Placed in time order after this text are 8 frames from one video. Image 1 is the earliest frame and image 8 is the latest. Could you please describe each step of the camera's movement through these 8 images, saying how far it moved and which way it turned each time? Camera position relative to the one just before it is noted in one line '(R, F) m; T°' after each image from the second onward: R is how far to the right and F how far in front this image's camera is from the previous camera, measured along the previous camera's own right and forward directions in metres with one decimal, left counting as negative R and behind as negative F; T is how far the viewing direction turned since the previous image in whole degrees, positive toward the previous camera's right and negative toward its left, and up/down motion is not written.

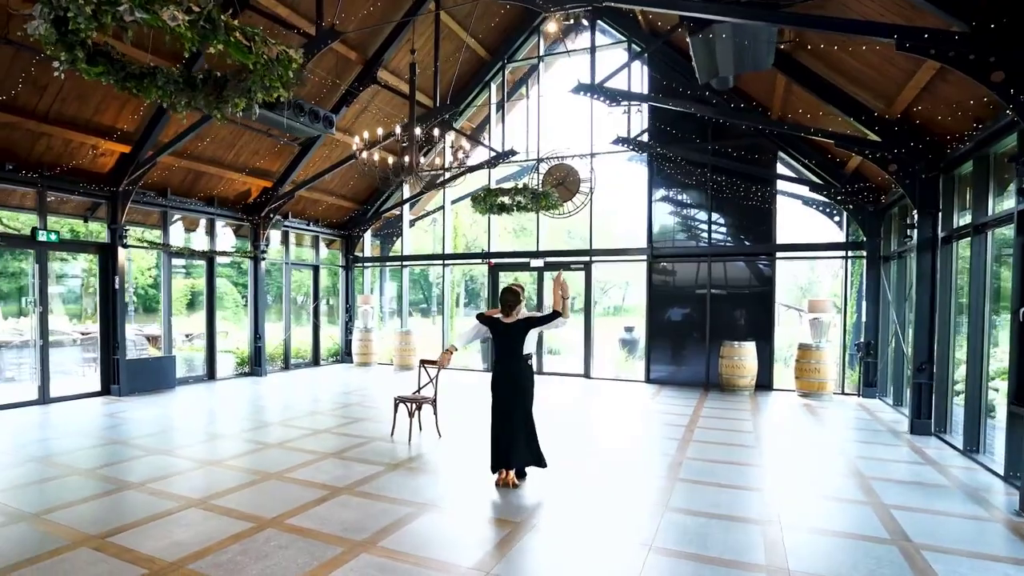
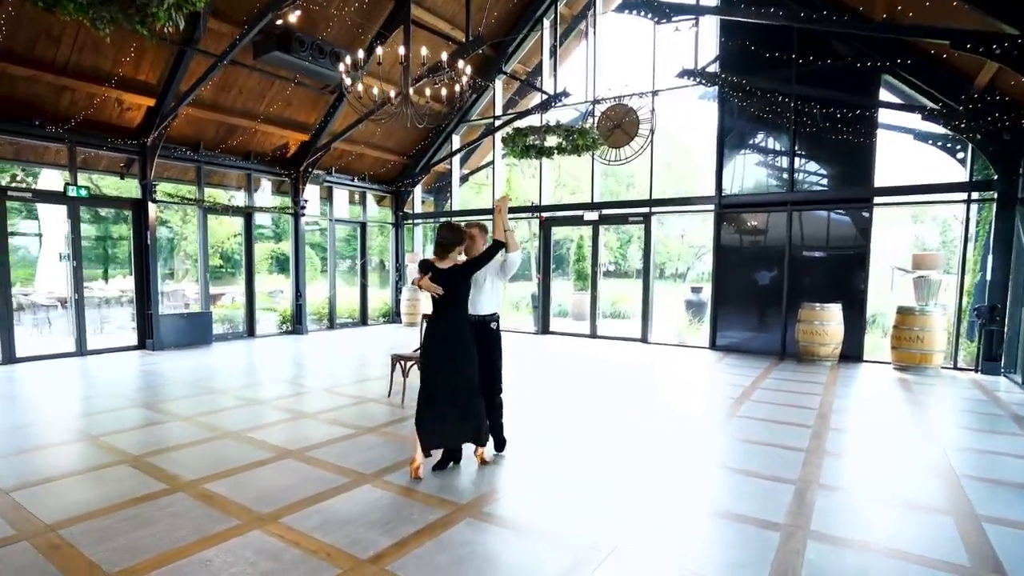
(+0.7, +0.7) m; -10°
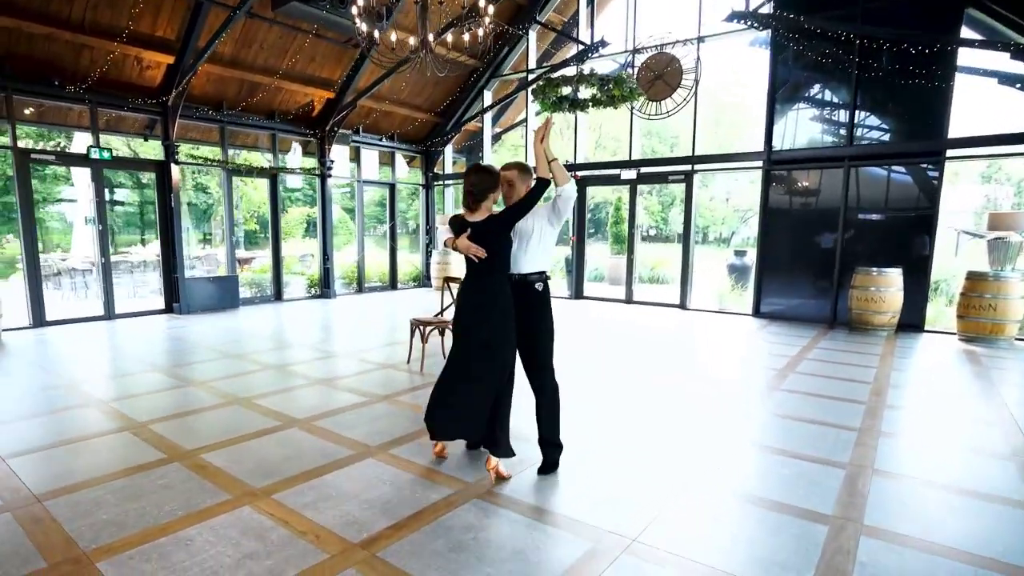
(+0.1, +0.3) m; -4°
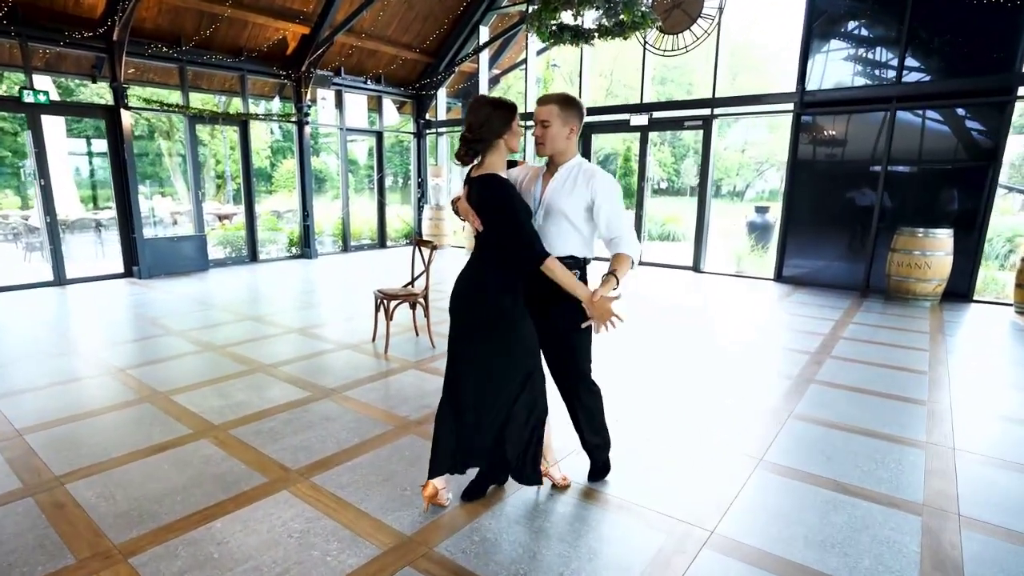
(+0.2, +0.7) m; -1°
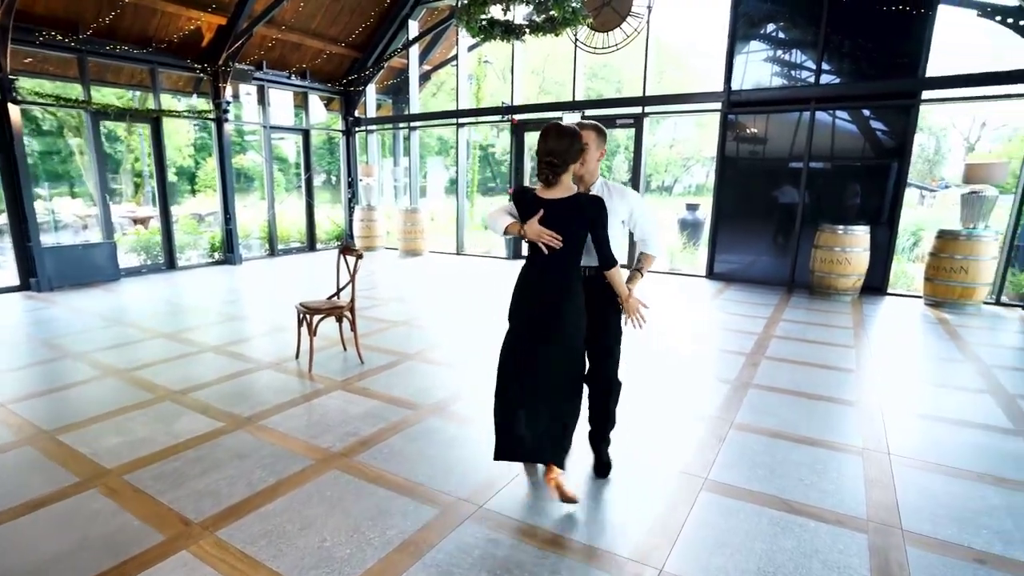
(0.0, +0.2) m; +6°
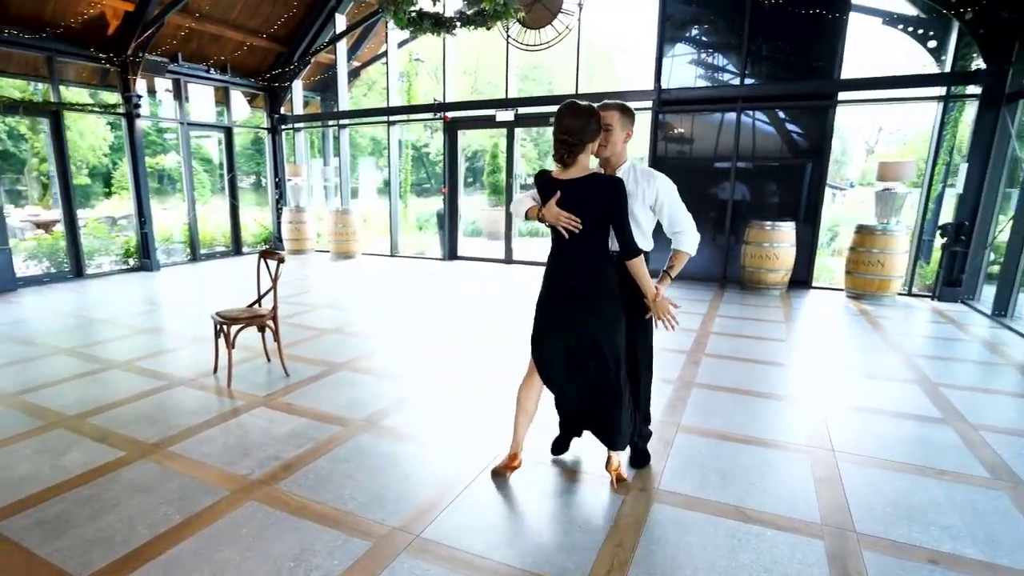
(0.0, +0.2) m; +6°
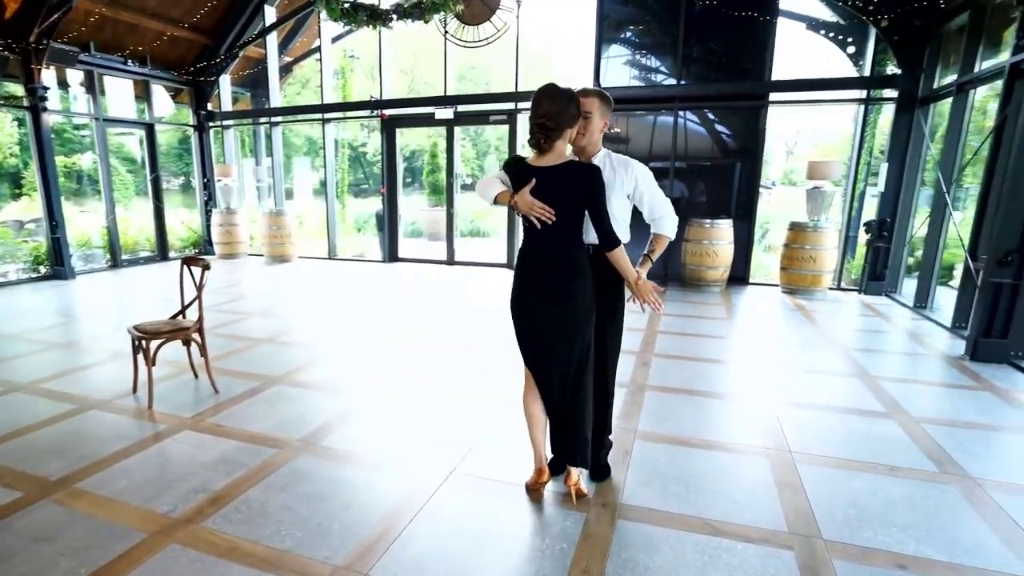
(0.0, +0.1) m; +6°
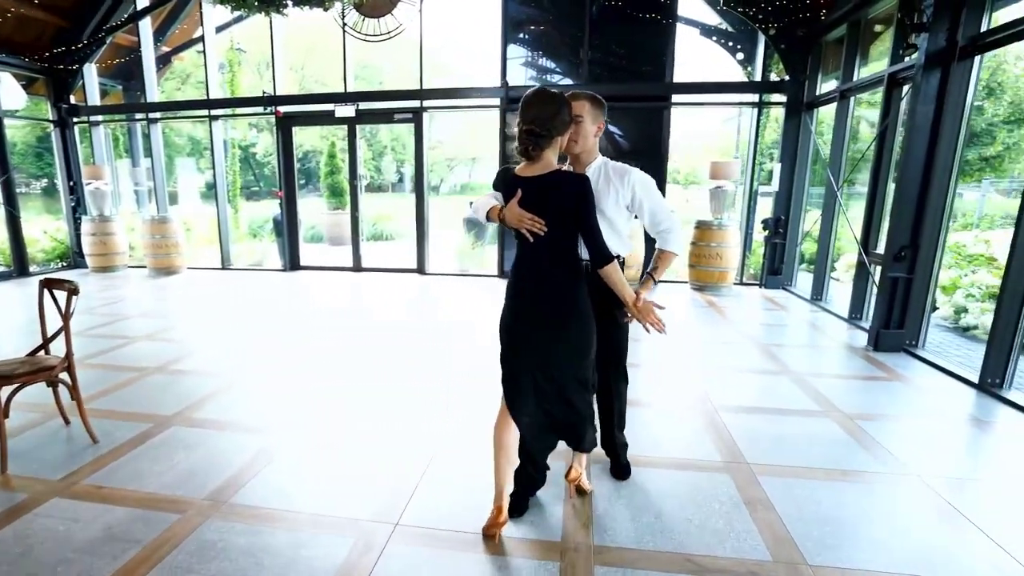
(-0.1, +0.2) m; +9°
